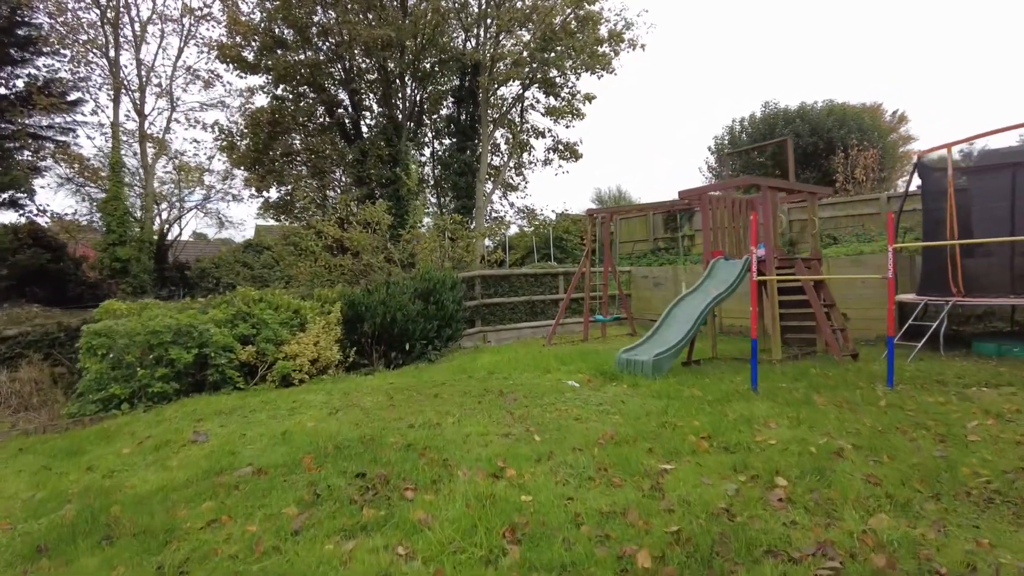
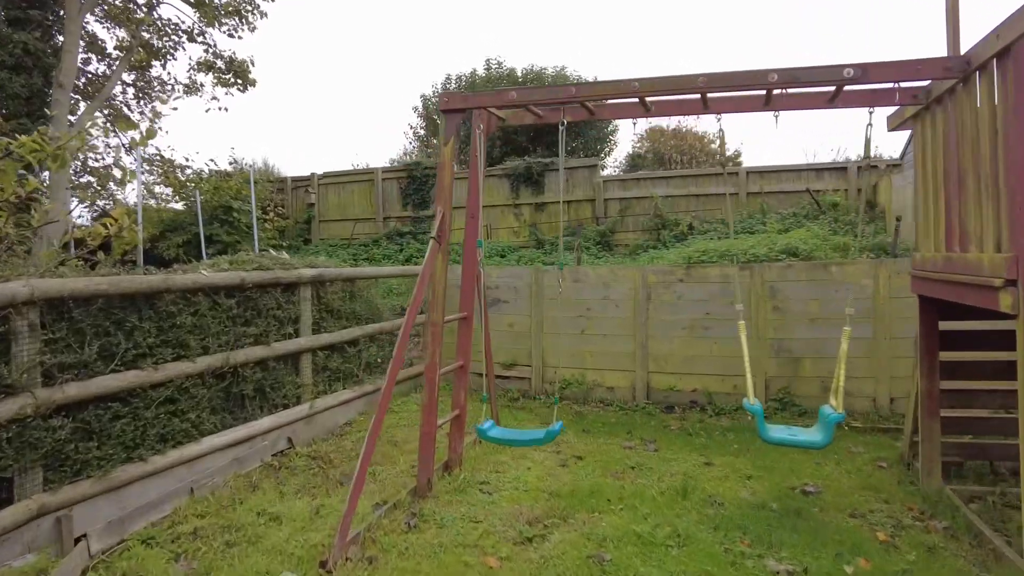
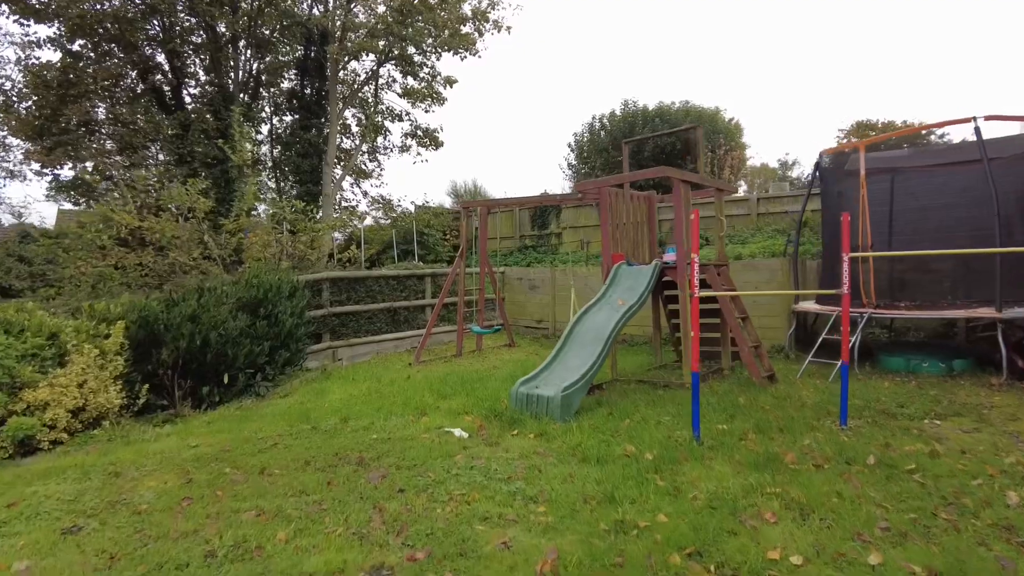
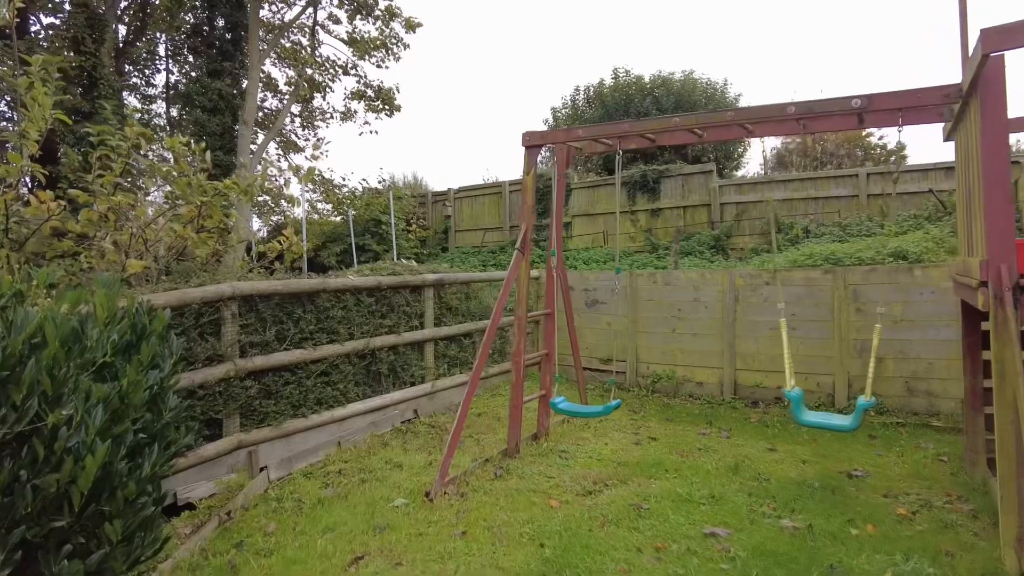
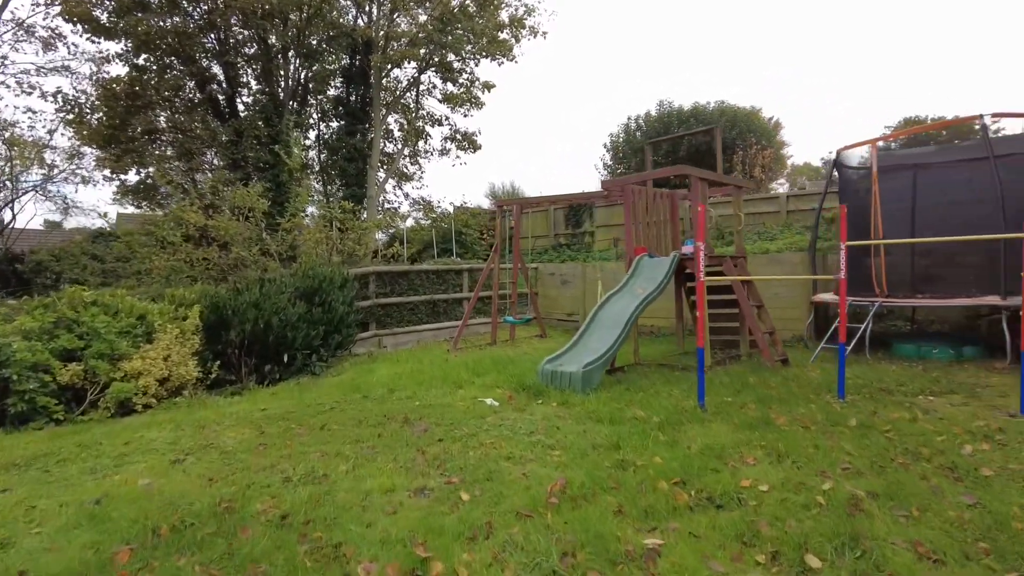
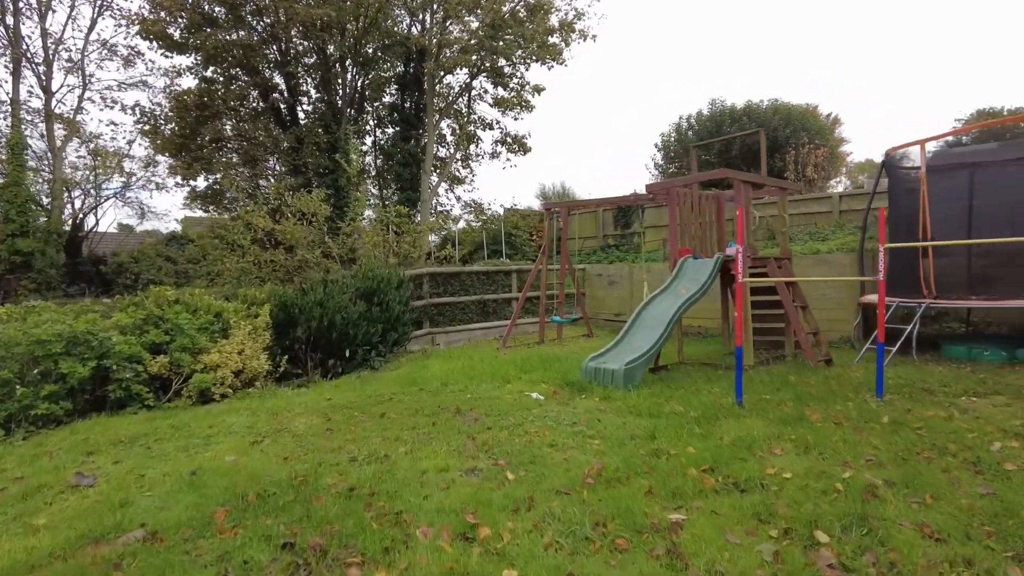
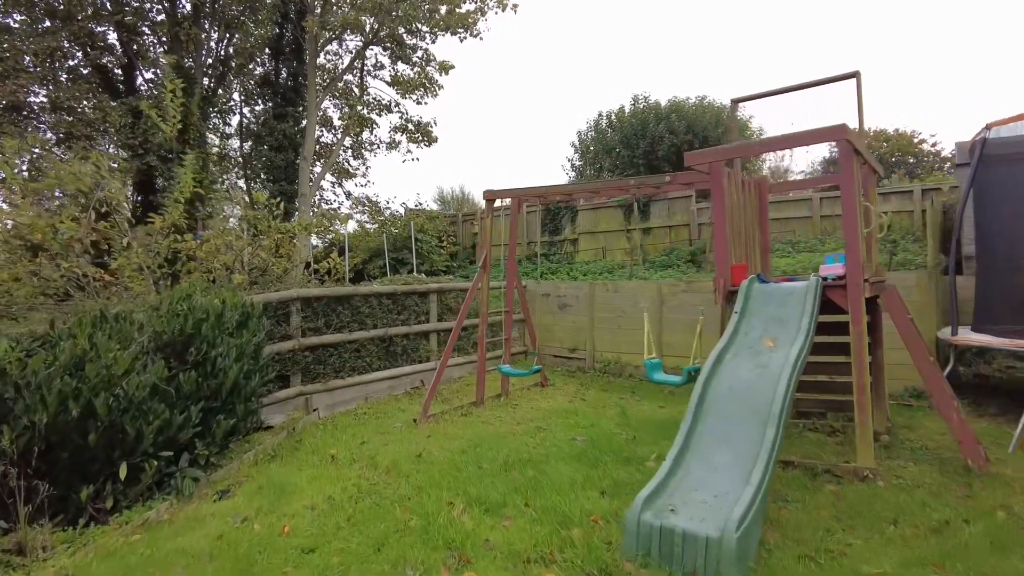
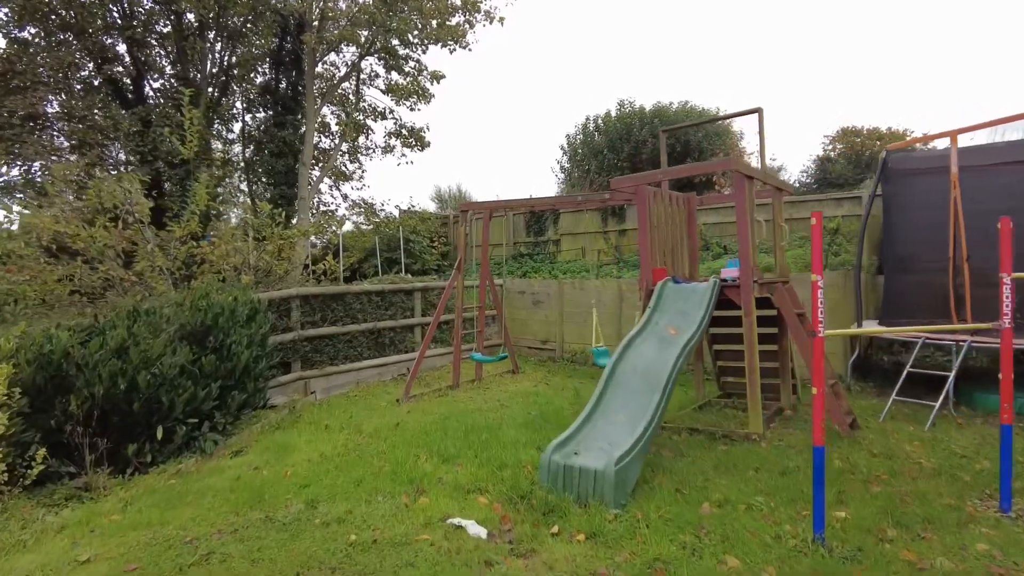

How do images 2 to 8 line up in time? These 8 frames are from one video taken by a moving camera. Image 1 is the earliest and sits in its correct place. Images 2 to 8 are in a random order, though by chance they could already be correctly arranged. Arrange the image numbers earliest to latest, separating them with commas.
6, 5, 3, 8, 7, 4, 2
